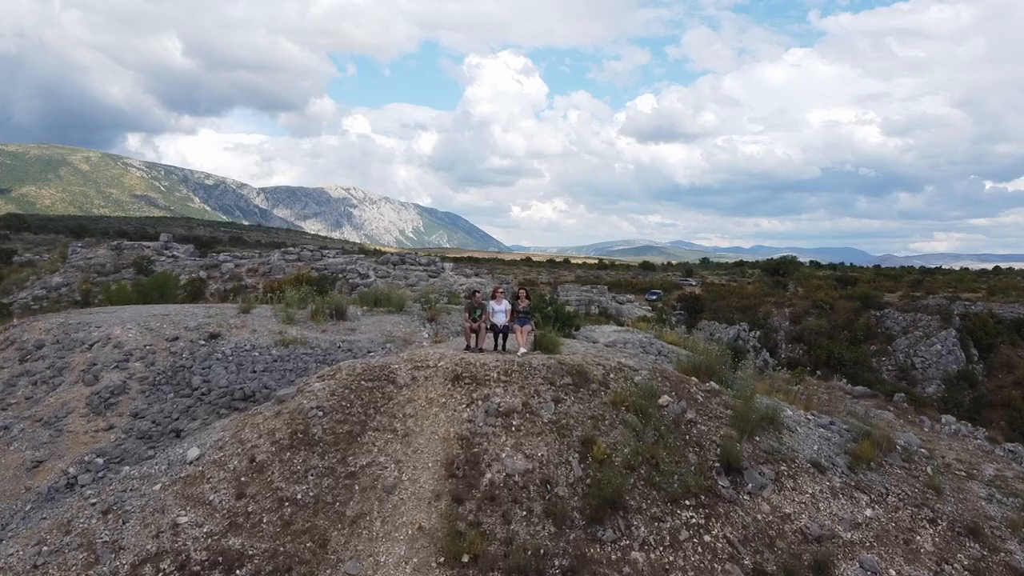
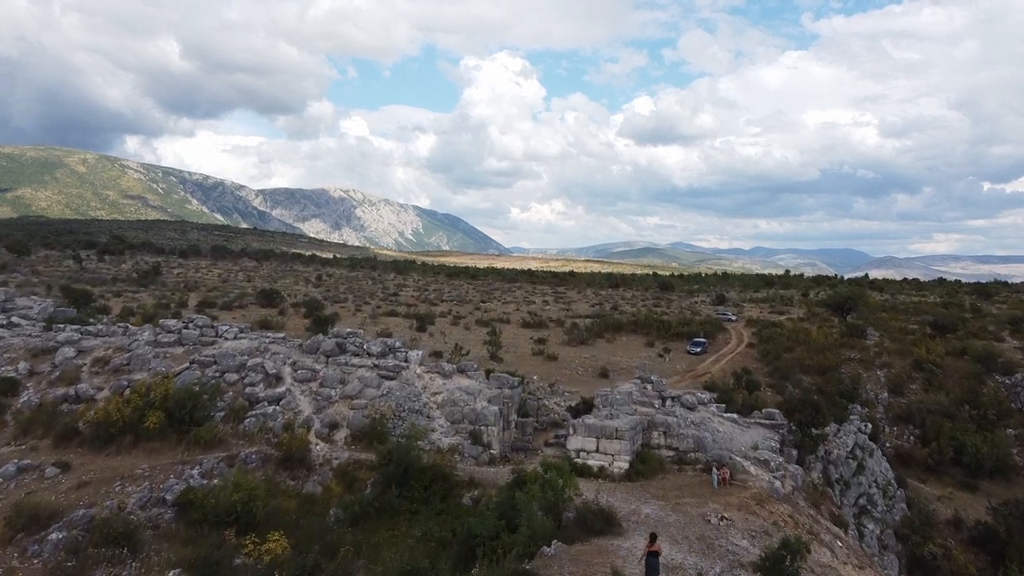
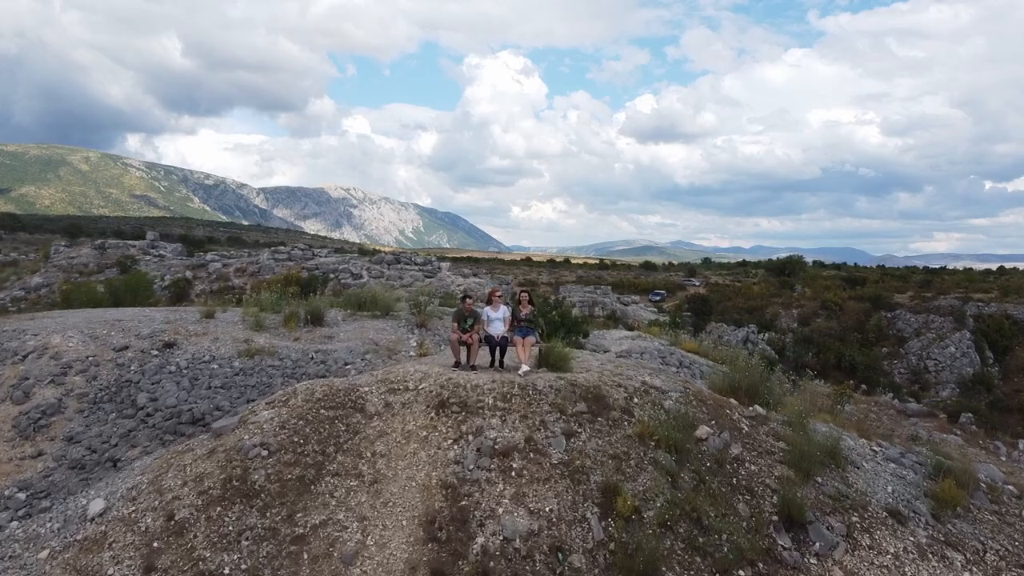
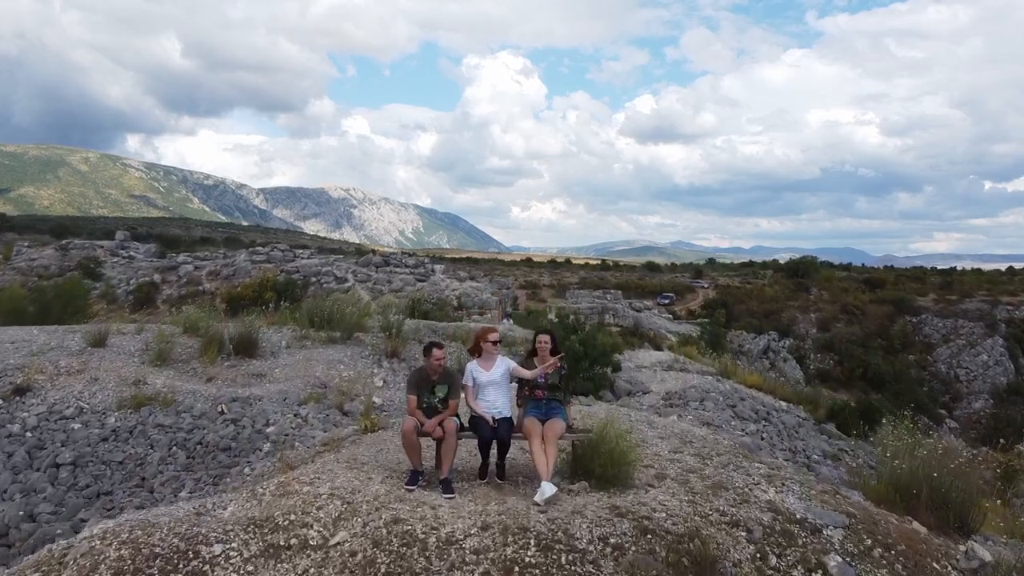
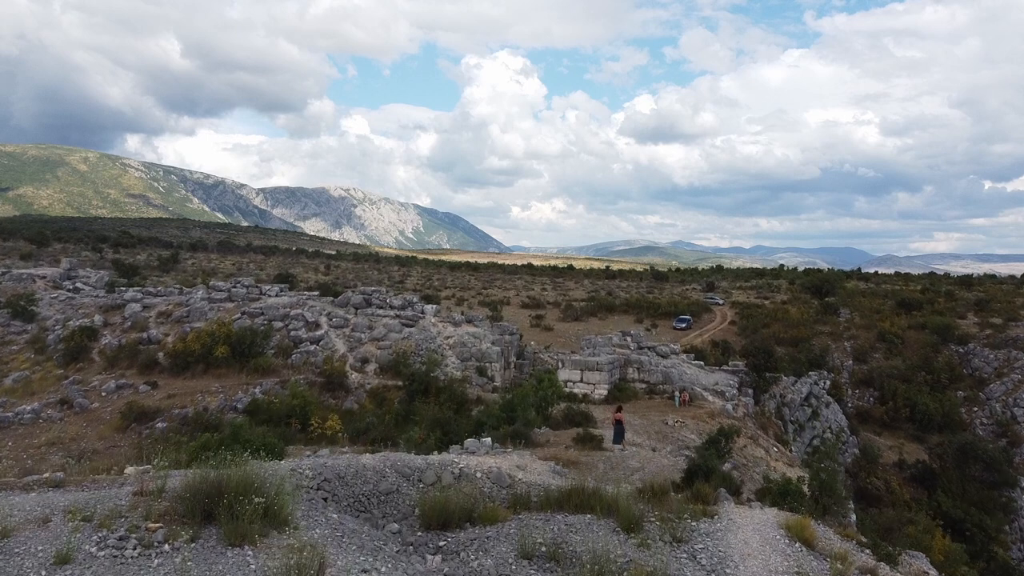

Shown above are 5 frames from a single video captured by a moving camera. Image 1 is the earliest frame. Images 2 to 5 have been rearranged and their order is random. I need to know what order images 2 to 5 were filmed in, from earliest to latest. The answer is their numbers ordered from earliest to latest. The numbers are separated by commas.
3, 4, 5, 2
